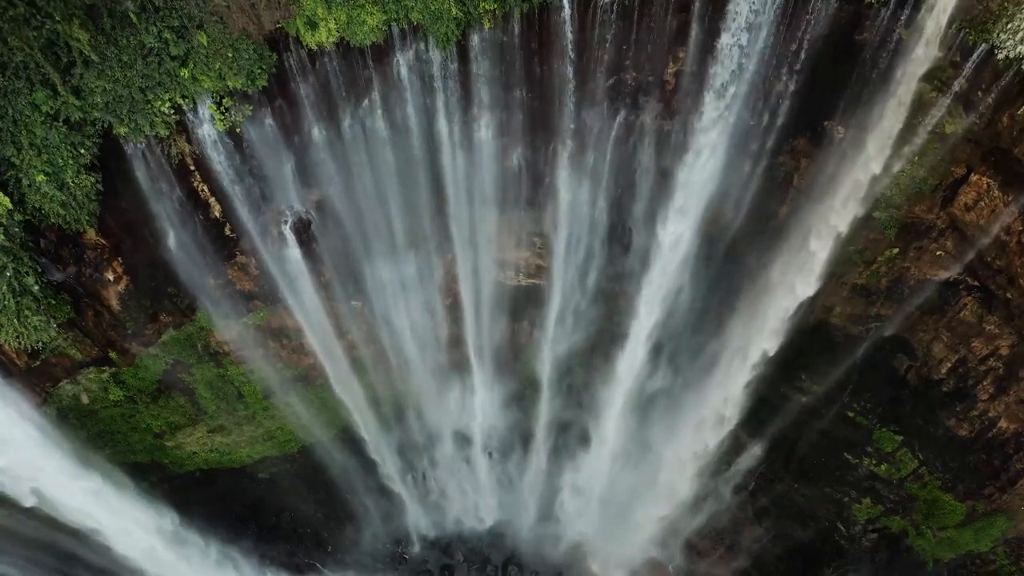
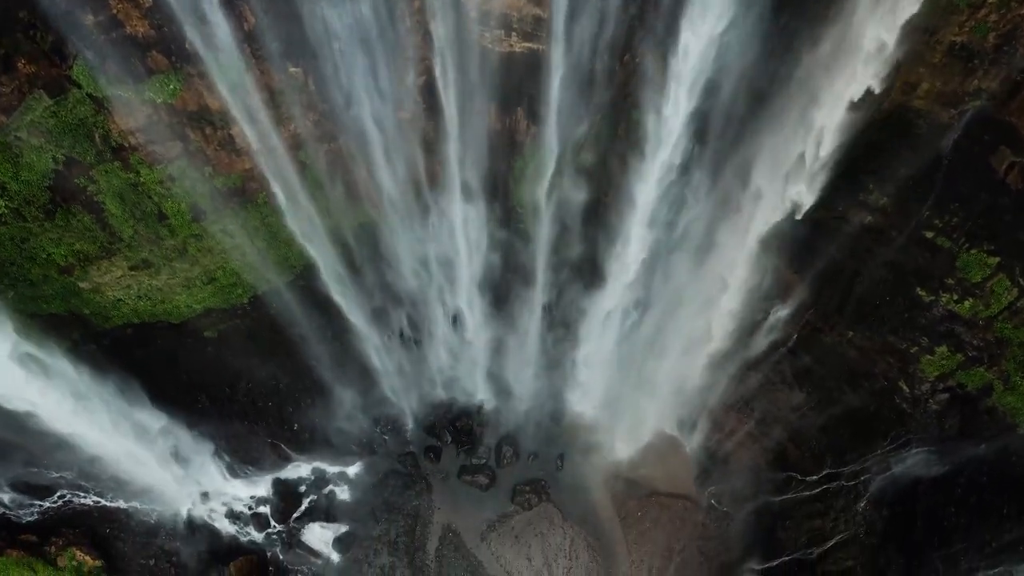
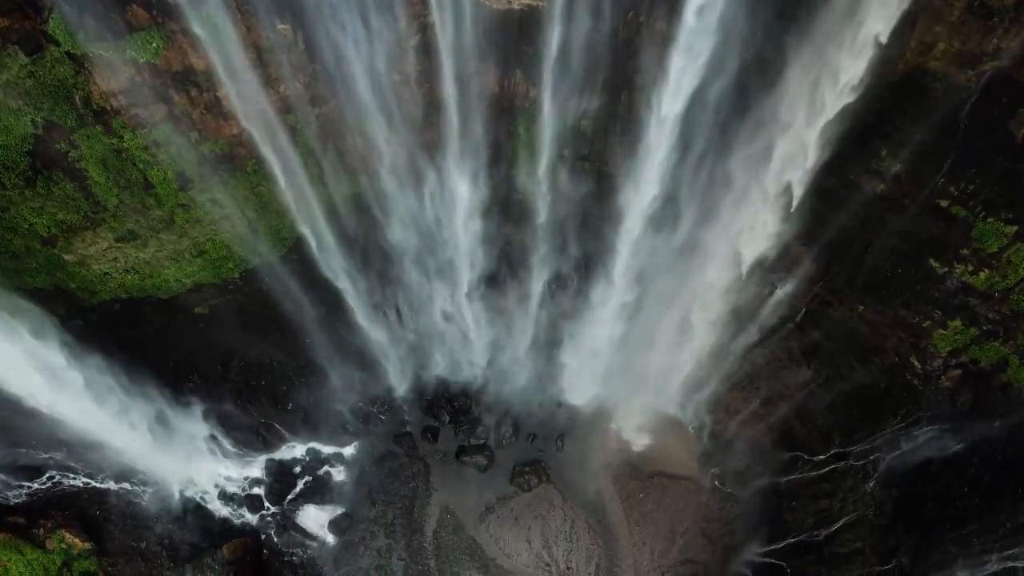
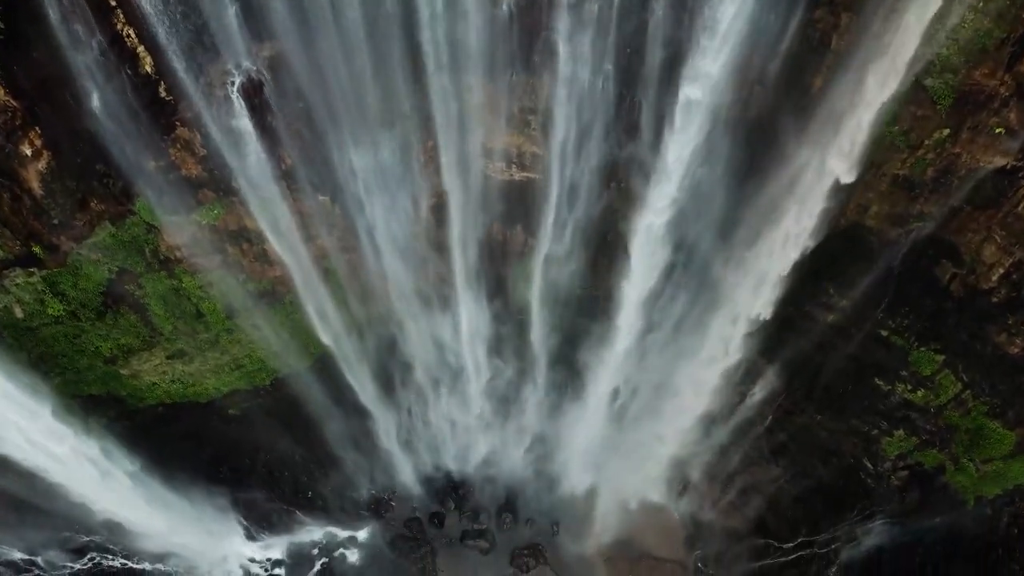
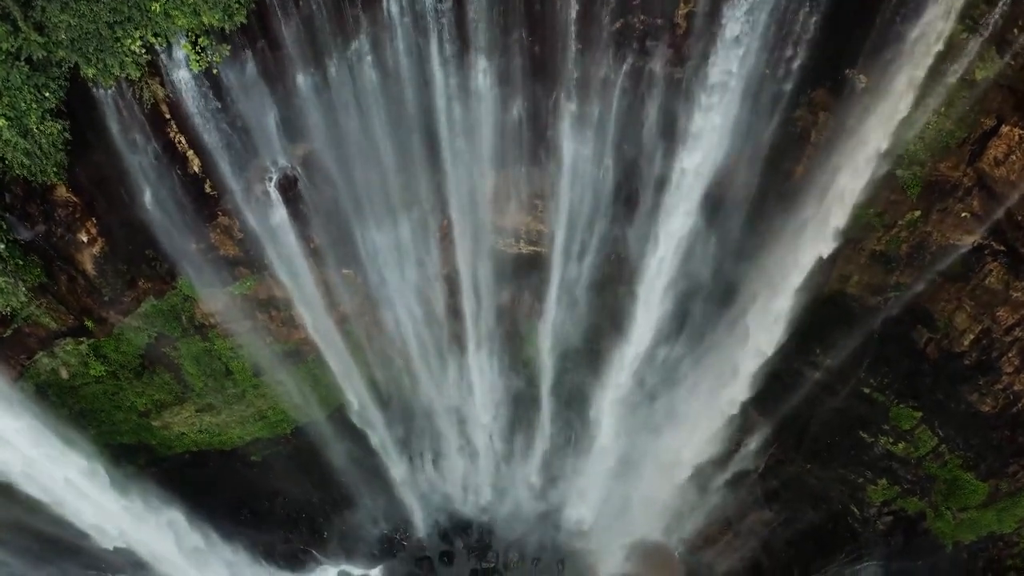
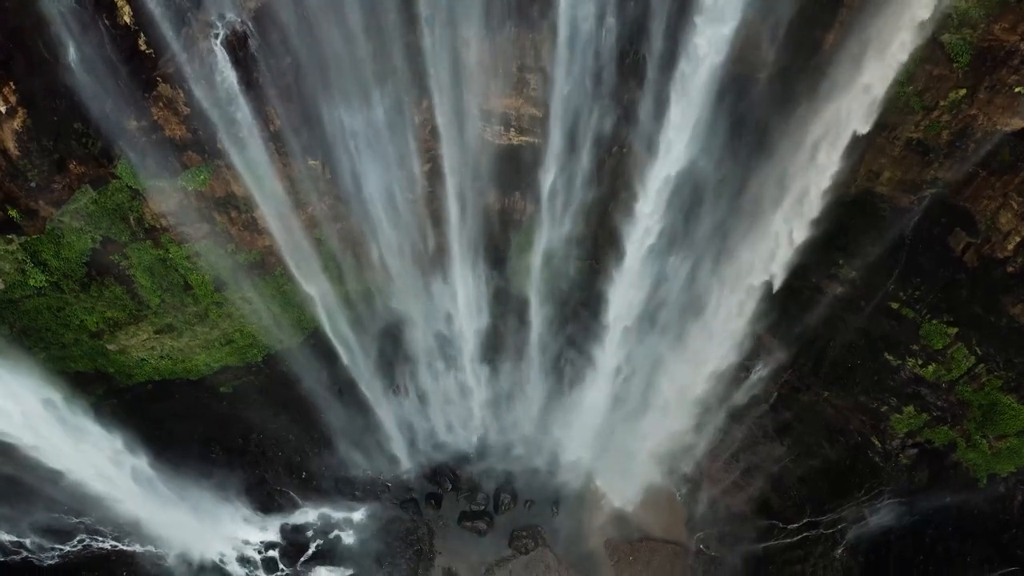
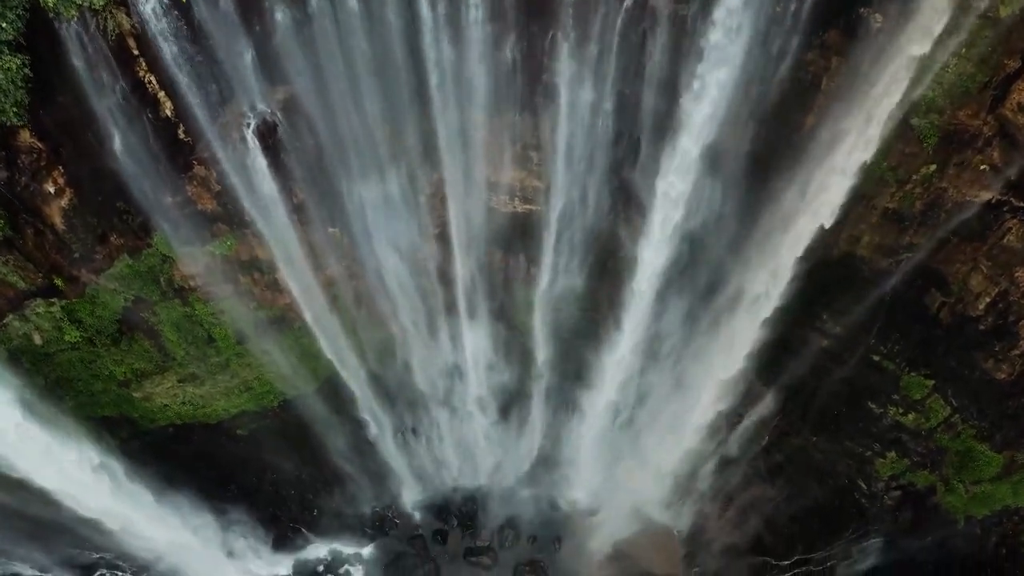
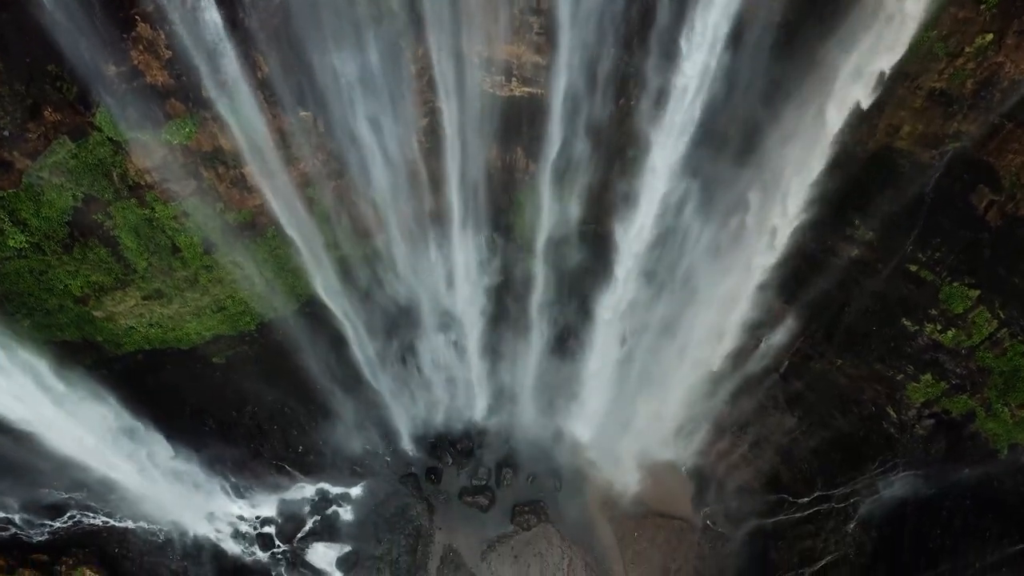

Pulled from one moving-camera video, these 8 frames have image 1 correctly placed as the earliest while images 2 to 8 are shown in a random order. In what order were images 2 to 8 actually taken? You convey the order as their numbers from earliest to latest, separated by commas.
5, 7, 4, 6, 8, 2, 3
